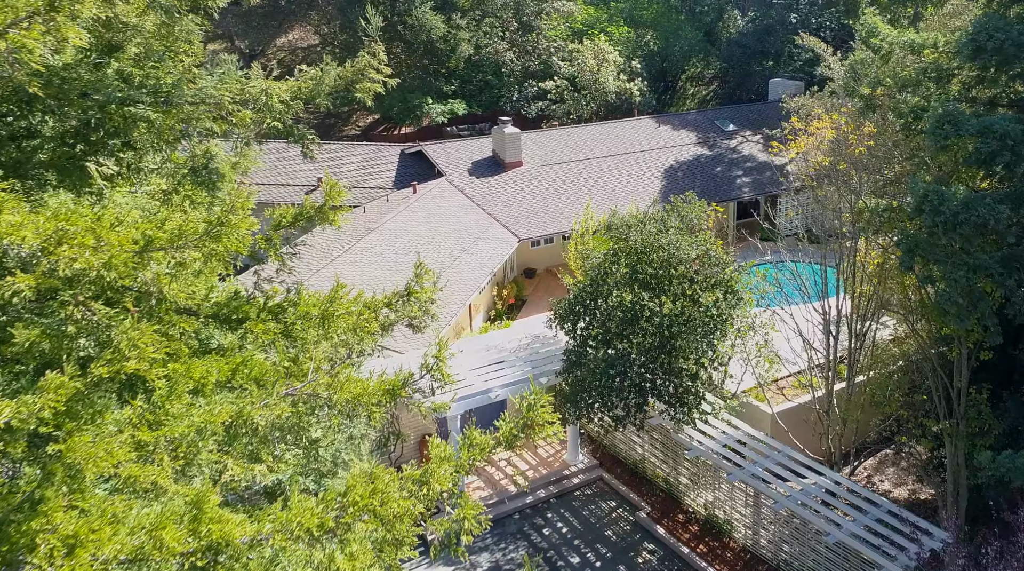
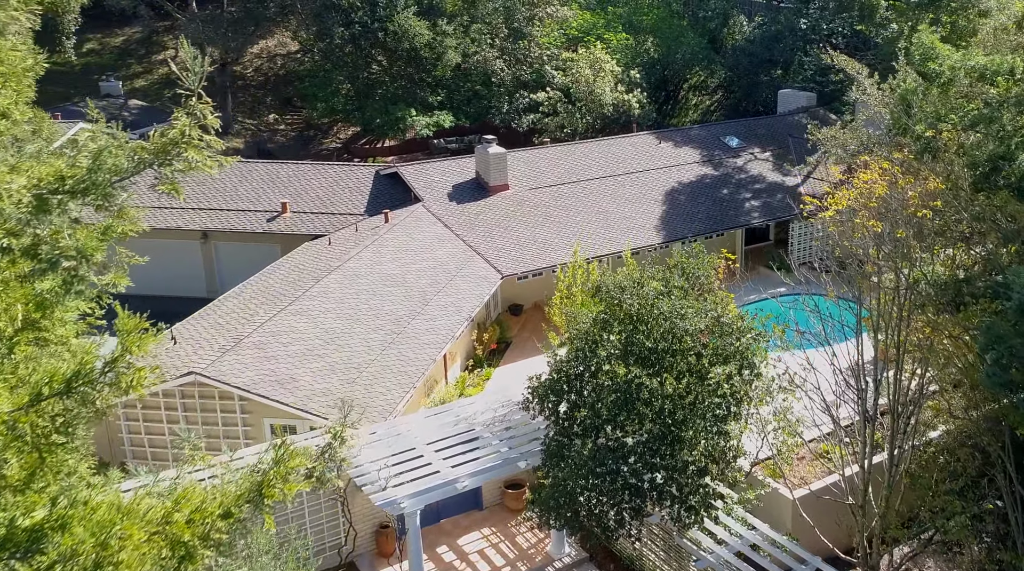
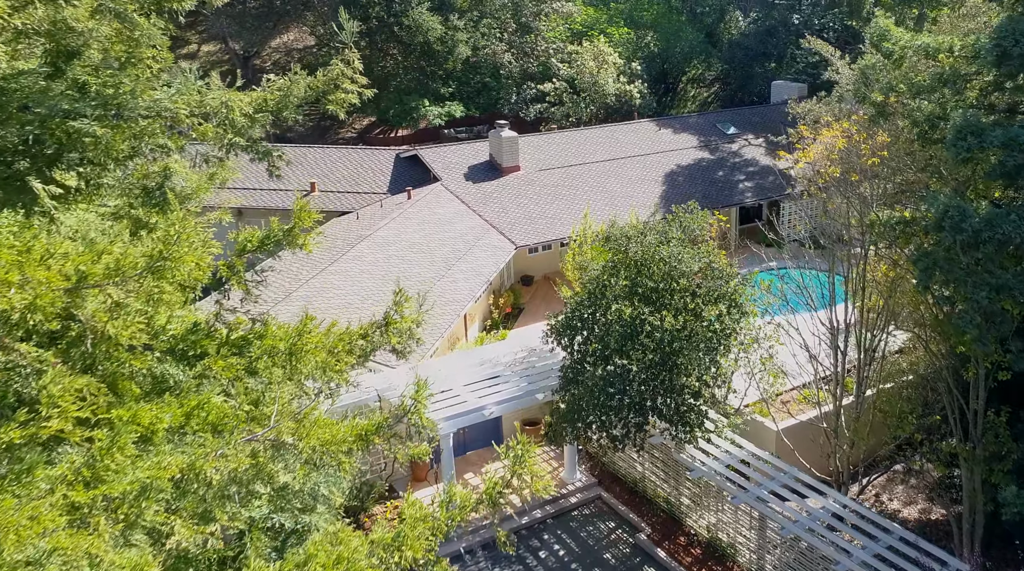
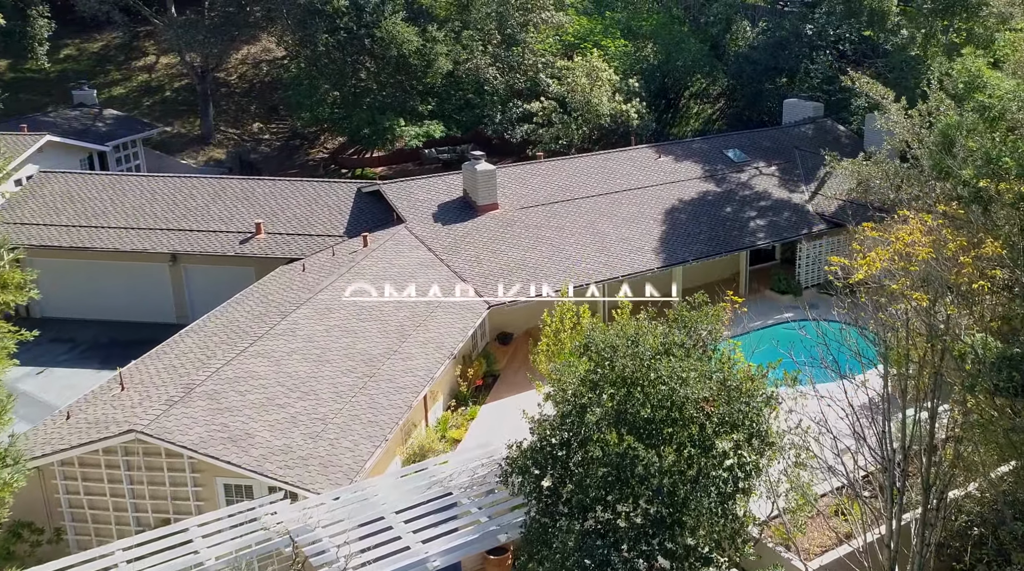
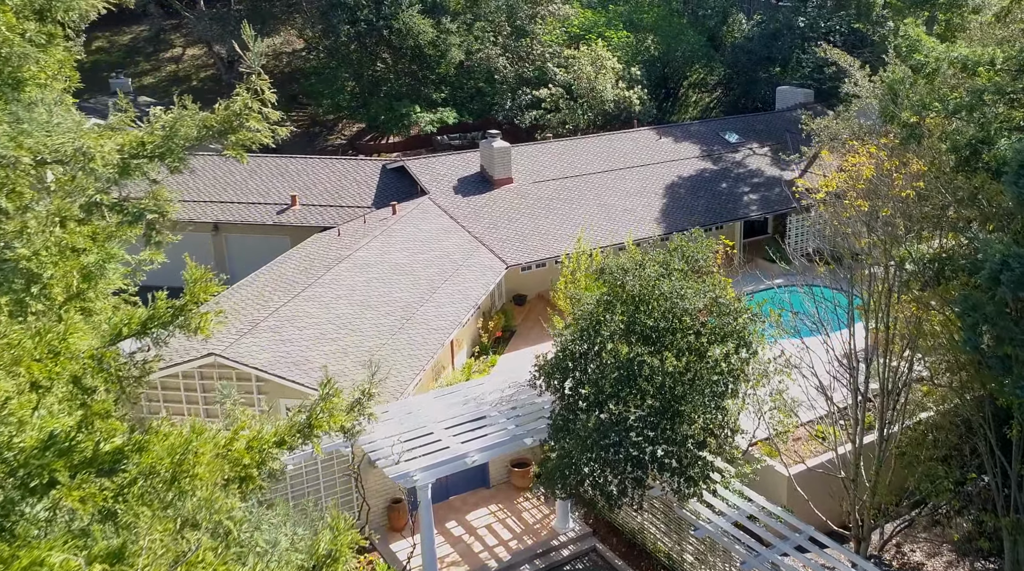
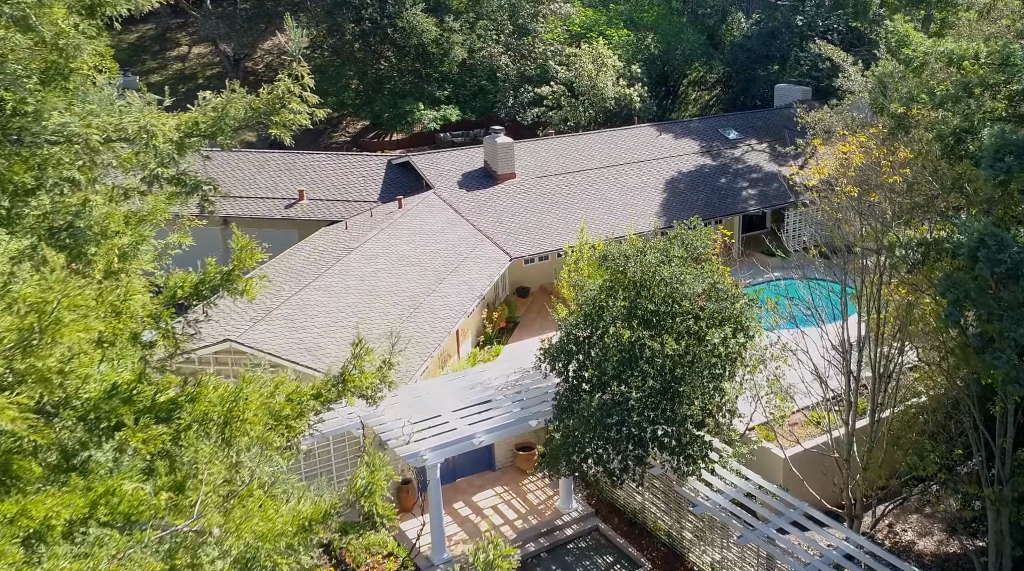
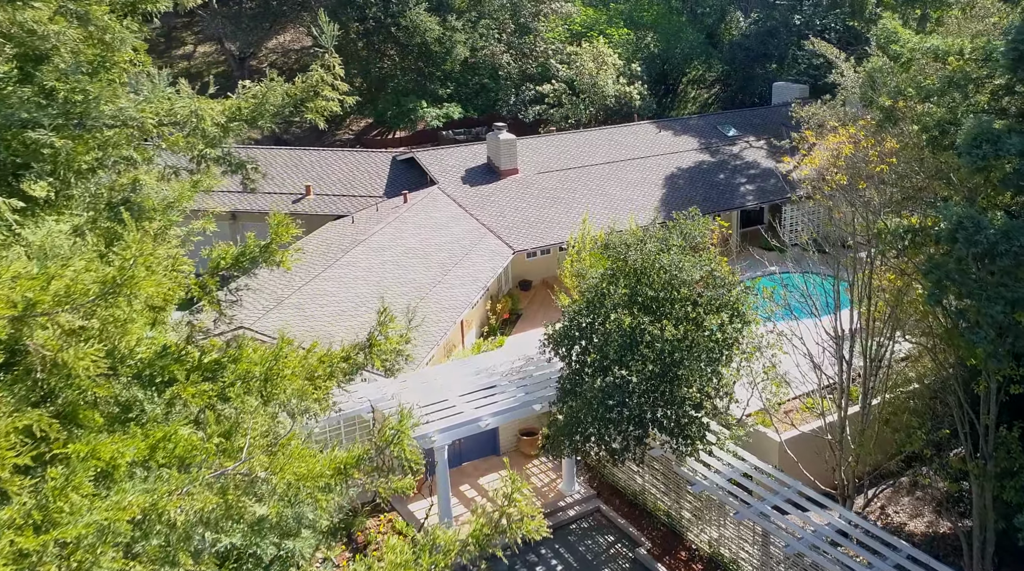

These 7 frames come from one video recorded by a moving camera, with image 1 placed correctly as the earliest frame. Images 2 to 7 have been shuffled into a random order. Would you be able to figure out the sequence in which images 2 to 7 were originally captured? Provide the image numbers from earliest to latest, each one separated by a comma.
3, 7, 6, 5, 2, 4
